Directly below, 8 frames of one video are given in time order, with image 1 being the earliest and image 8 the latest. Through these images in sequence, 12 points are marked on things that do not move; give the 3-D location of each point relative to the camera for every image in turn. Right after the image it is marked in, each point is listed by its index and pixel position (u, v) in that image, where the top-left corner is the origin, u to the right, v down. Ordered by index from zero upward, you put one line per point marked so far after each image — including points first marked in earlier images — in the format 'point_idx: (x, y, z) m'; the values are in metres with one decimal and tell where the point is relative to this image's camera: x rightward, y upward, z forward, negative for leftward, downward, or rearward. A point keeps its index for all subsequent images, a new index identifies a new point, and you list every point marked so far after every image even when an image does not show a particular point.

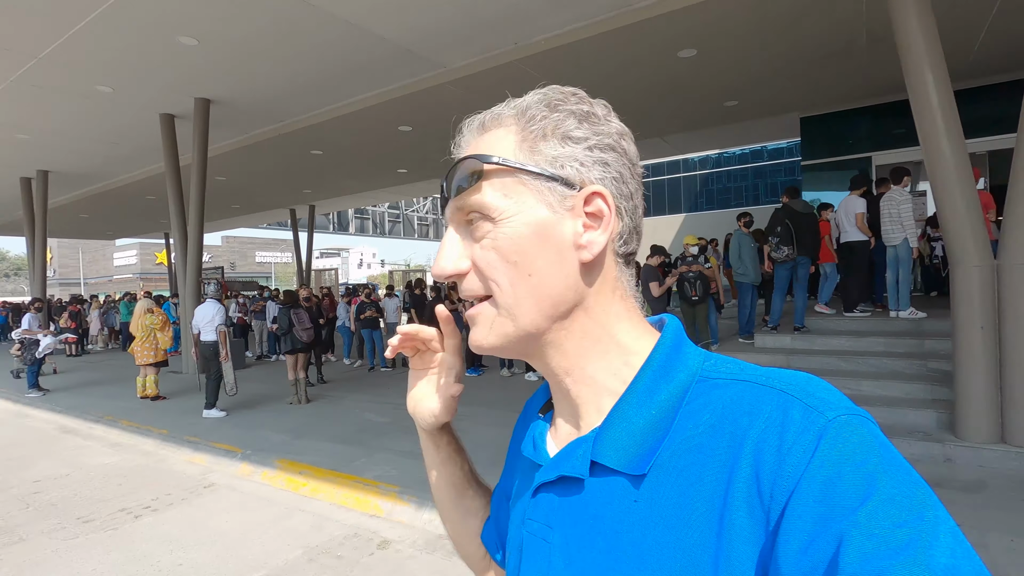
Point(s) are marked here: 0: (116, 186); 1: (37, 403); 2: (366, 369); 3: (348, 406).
0: (-13.3, +3.5, +18.0) m
1: (-8.2, -2.0, +9.2) m
2: (-3.0, -1.7, +10.9) m
3: (-2.4, -1.7, +7.8) m
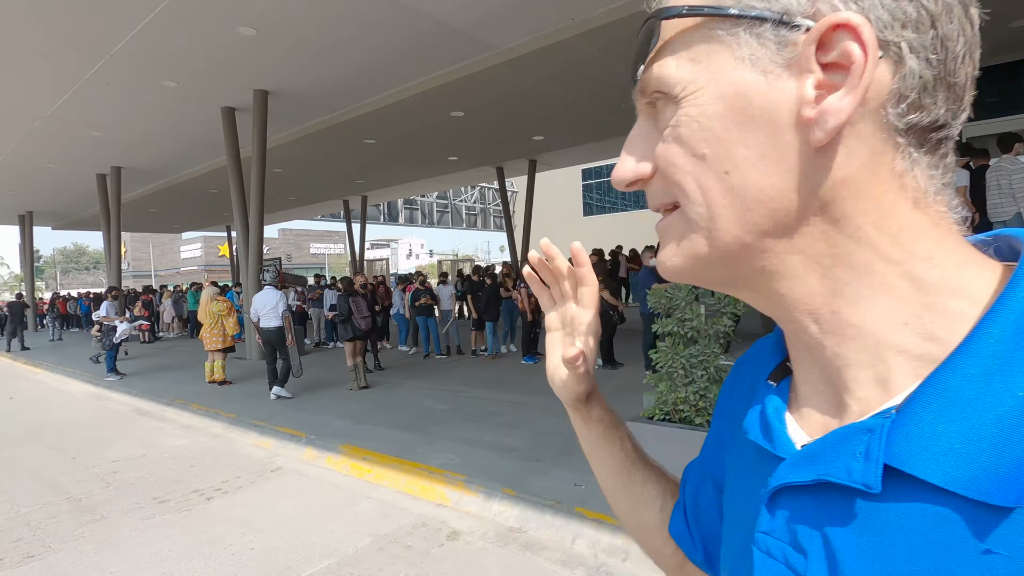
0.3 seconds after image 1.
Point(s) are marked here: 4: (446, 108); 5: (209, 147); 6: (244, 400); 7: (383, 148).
0: (-11.6, +3.8, +18.8) m
1: (-7.2, -1.8, +9.7) m
2: (-1.8, -1.4, +10.9) m
3: (-1.5, -1.5, +7.8) m
4: (-1.5, +4.1, +12.2) m
5: (-8.6, +4.0, +15.2) m
6: (-3.9, -1.6, +7.9) m
7: (-3.7, +4.1, +15.4) m
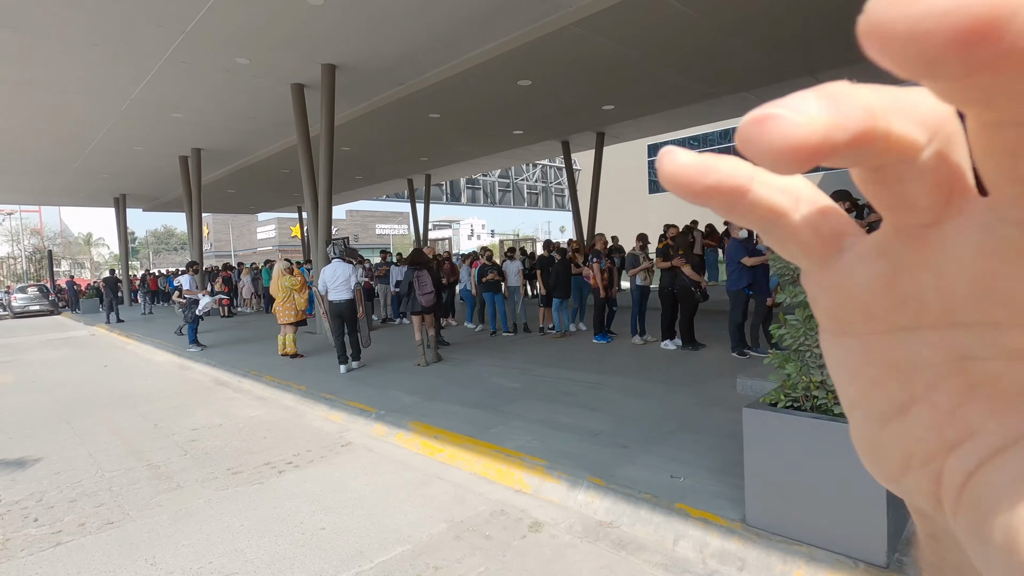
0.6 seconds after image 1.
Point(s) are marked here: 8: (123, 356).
0: (-9.3, +4.6, +19.3) m
1: (-5.9, -1.3, +10.0) m
2: (-0.5, -0.9, +10.7) m
3: (-0.5, -1.1, +7.5) m
4: (0.0, +4.7, +11.7) m
5: (-6.7, +4.7, +15.5) m
6: (-2.9, -1.2, +7.9) m
7: (-1.8, +4.7, +15.2) m
8: (-8.6, -1.5, +11.8) m
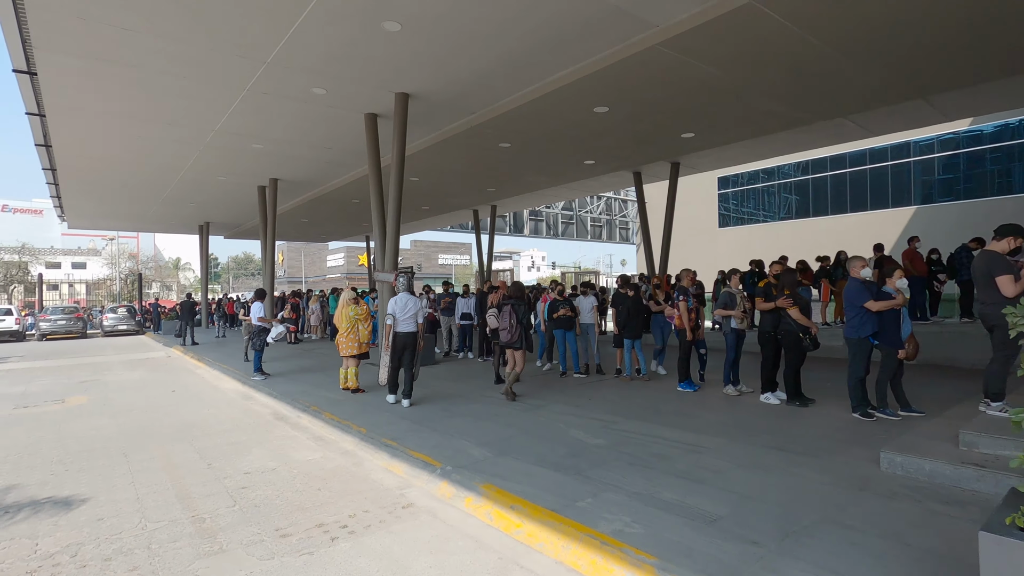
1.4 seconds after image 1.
0: (-6.8, +3.6, +19.8) m
1: (-4.6, -1.8, +9.8) m
2: (+0.9, -1.6, +9.9) m
3: (+0.5, -1.6, +6.7) m
4: (+1.6, +3.9, +11.2) m
5: (-4.6, +3.9, +15.7) m
6: (-1.9, -1.7, +7.4) m
7: (+0.2, +3.8, +14.8) m
8: (-7.1, -2.0, +11.8) m
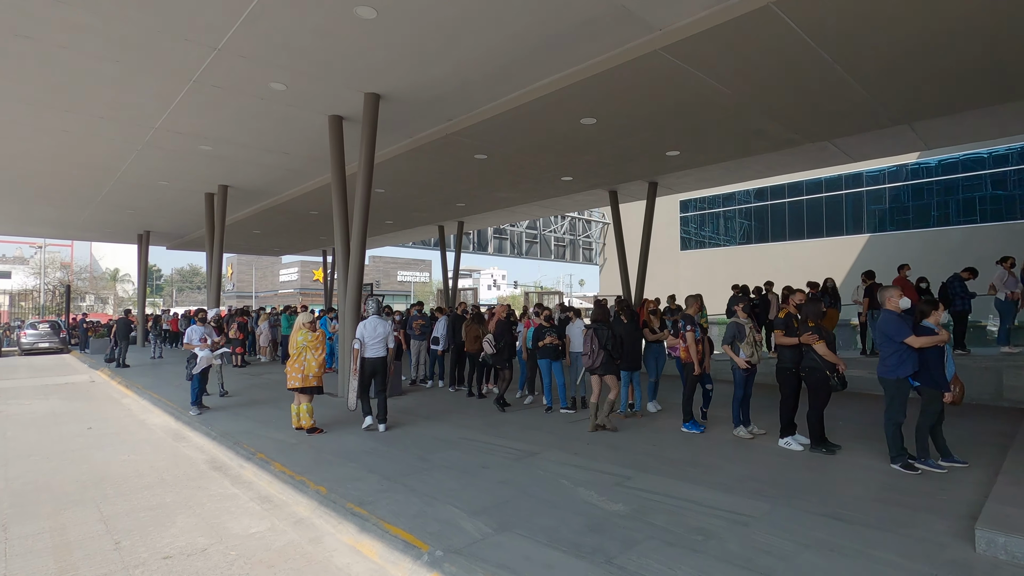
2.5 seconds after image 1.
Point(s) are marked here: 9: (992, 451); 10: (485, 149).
0: (-7.8, +3.0, +18.3) m
1: (-5.0, -2.1, +8.4) m
2: (+0.5, -2.0, +8.9) m
3: (+0.4, -1.9, +5.7) m
4: (+1.3, +3.4, +10.4) m
5: (-5.3, +3.4, +14.4) m
6: (-2.0, -2.0, +6.1) m
7: (-0.5, +3.2, +13.9) m
8: (-7.6, -2.4, +10.2) m
9: (+5.3, -1.8, +5.9) m
10: (-0.6, +3.3, +12.8) m
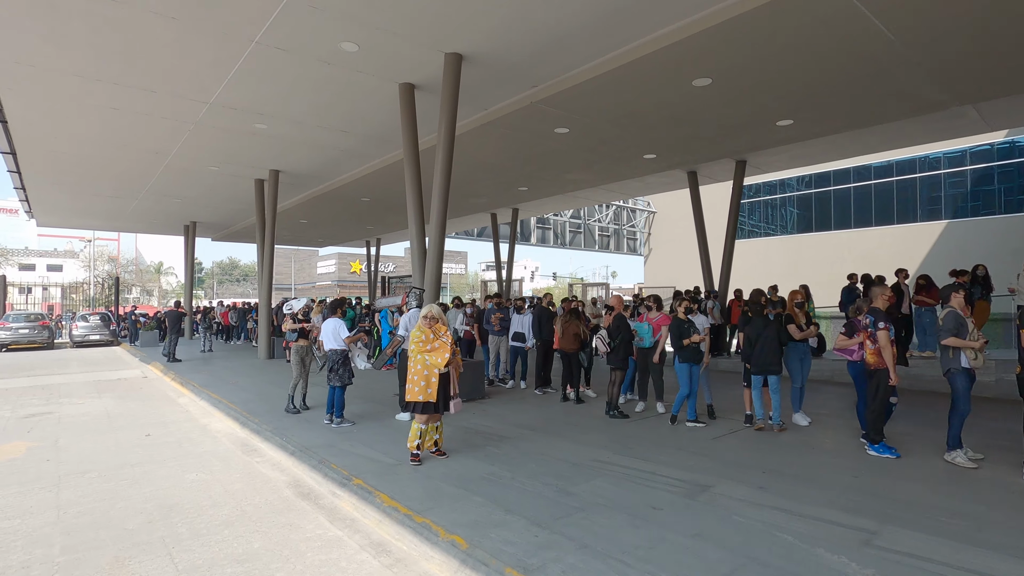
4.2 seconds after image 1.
0: (-5.6, +3.3, +17.3) m
1: (-3.4, -1.9, +7.3) m
2: (+2.1, -1.8, +7.5) m
3: (+1.8, -1.8, +4.3) m
4: (+3.0, +3.6, +8.9) m
5: (-3.4, +3.6, +13.2) m
6: (-0.5, -1.8, +4.9) m
7: (+1.4, +3.4, +12.5) m
8: (-5.9, -2.2, +9.2) m
9: (+6.7, -1.7, +4.2) m
10: (+1.2, +3.6, +11.4) m
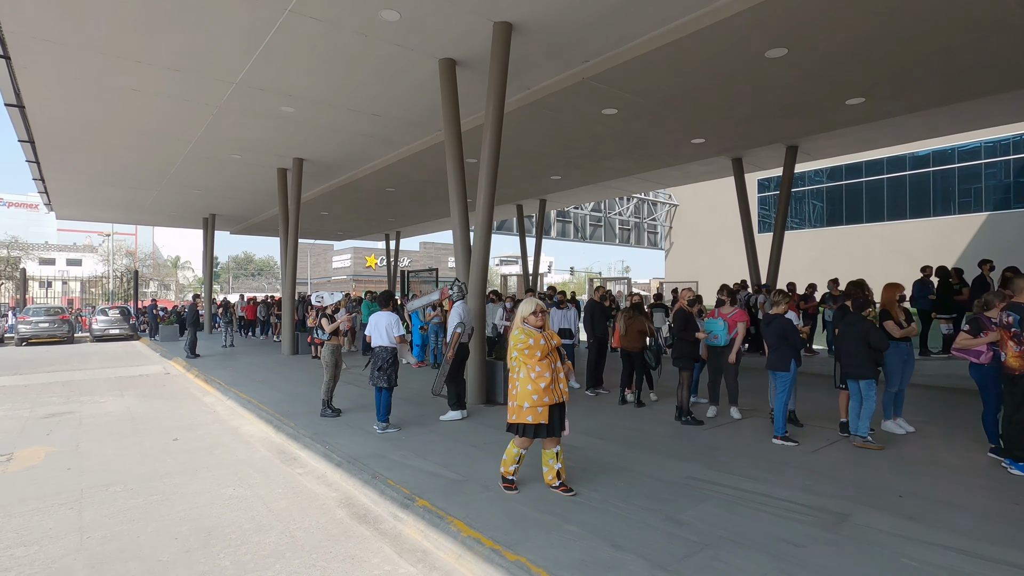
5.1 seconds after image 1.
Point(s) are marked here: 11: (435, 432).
0: (-4.6, +3.5, +16.6) m
1: (-2.6, -1.8, +6.6) m
2: (+2.9, -1.7, +6.7) m
3: (+2.6, -1.7, +3.5) m
4: (+3.8, +3.7, +8.0) m
5: (-2.5, +3.8, +12.5) m
6: (+0.2, -1.8, +4.1) m
7: (+2.3, +3.6, +11.7) m
8: (-5.0, -2.1, +8.6) m
9: (+7.5, -1.6, +3.3) m
10: (+2.1, +3.7, +10.6) m
11: (-1.0, -1.8, +6.6) m
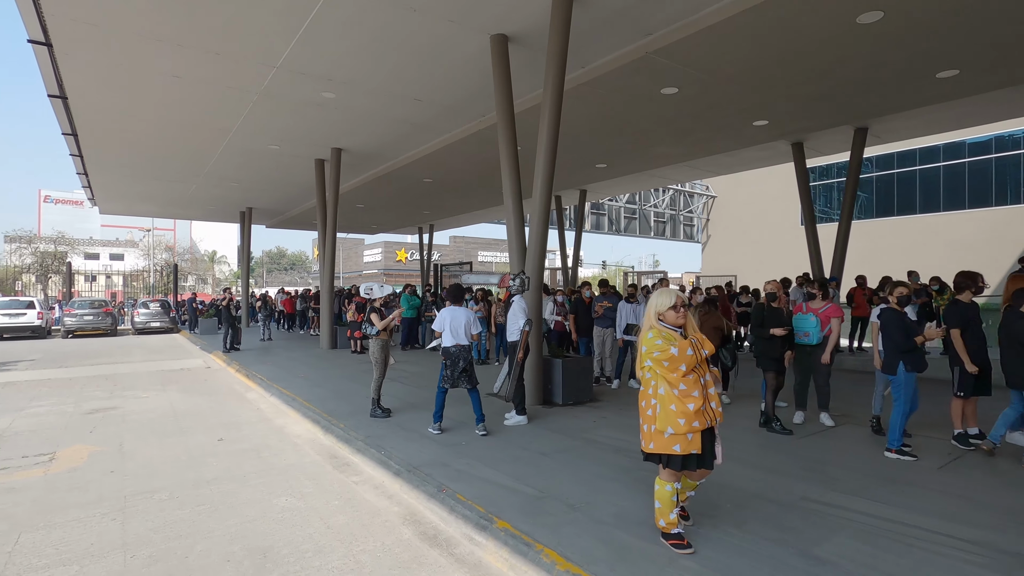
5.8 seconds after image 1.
0: (-3.3, +3.7, +16.1) m
1: (-1.8, -1.7, +6.1) m
2: (+3.7, -1.6, +5.9) m
3: (+3.2, -1.7, +2.8) m
4: (+4.7, +3.8, +7.1) m
5: (-1.4, +3.9, +11.9) m
6: (+0.9, -1.7, +3.5) m
7: (+3.4, +3.7, +10.9) m
8: (-4.1, -1.9, +8.2) m
9: (+8.1, -1.5, +2.3) m
10: (+3.1, +3.8, +9.8) m
11: (-0.2, -1.7, +6.0) m
